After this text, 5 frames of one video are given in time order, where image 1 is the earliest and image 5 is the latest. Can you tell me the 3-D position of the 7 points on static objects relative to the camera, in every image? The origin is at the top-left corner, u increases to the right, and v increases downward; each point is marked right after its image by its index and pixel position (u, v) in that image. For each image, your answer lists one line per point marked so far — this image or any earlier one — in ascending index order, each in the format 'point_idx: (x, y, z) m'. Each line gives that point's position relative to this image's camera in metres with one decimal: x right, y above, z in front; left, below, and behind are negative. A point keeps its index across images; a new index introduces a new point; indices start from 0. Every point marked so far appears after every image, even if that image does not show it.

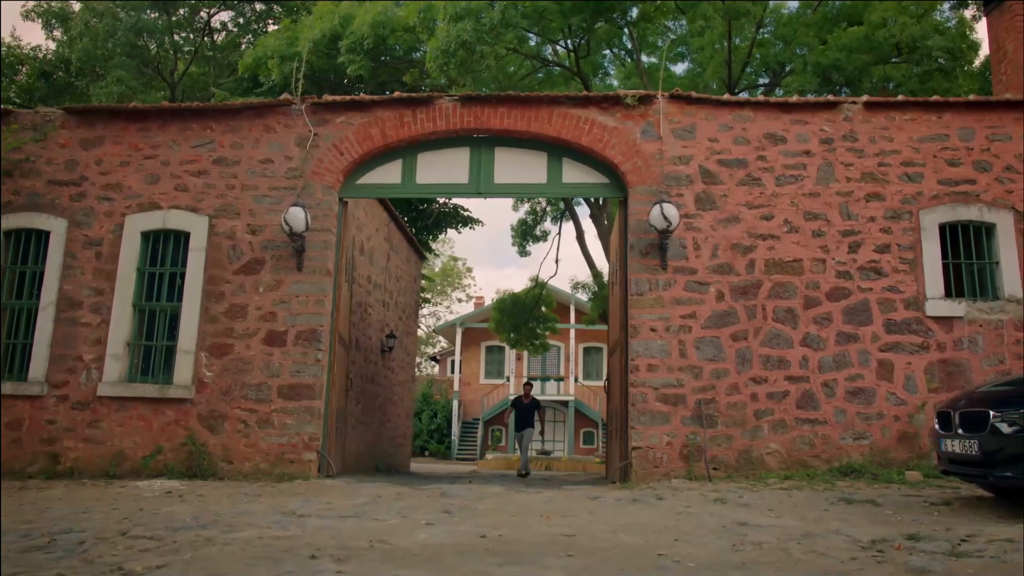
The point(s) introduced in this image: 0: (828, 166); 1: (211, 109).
0: (+3.3, +1.3, +8.1) m
1: (-3.4, +2.0, +8.6) m
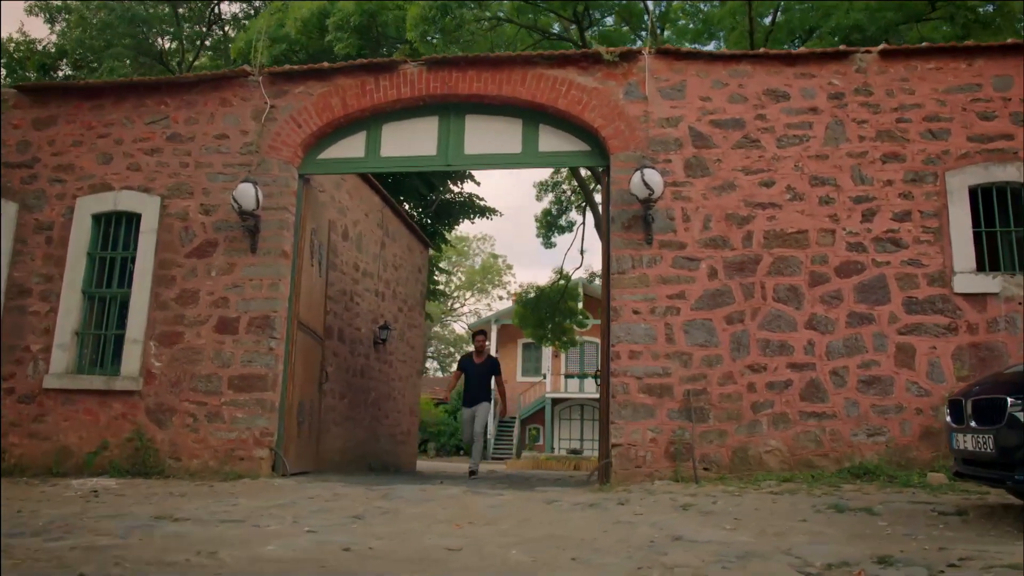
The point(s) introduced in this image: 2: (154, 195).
0: (+3.0, +1.5, +7.1) m
1: (-3.6, +2.2, +8.1) m
2: (-3.7, +1.0, +7.9) m
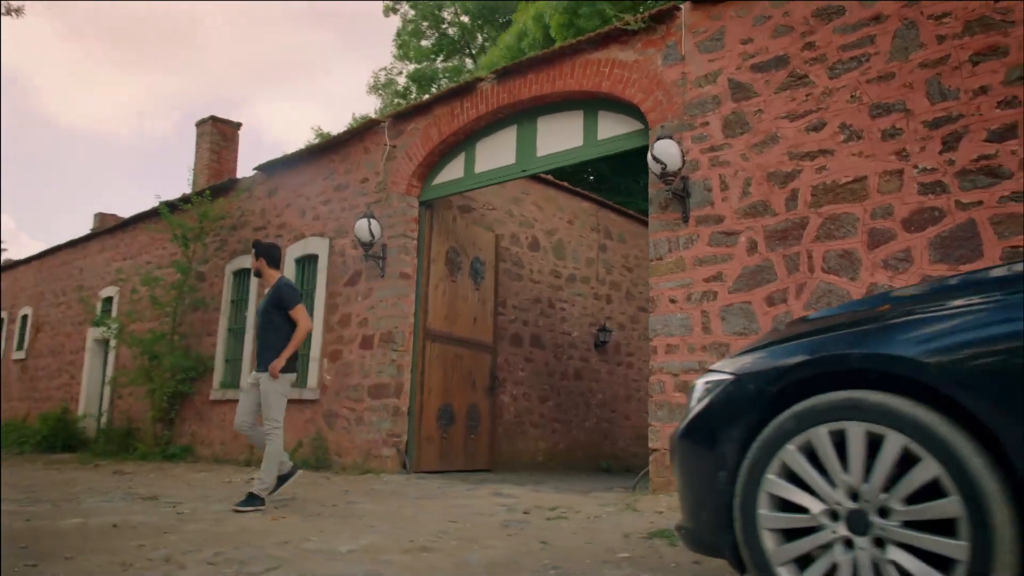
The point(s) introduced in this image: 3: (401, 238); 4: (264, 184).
0: (+2.8, +1.8, +5.3) m
1: (-2.3, +1.8, +9.8) m
2: (-2.3, +0.6, +9.6) m
3: (-1.3, +0.6, +8.8) m
4: (-3.5, +1.5, +10.8) m
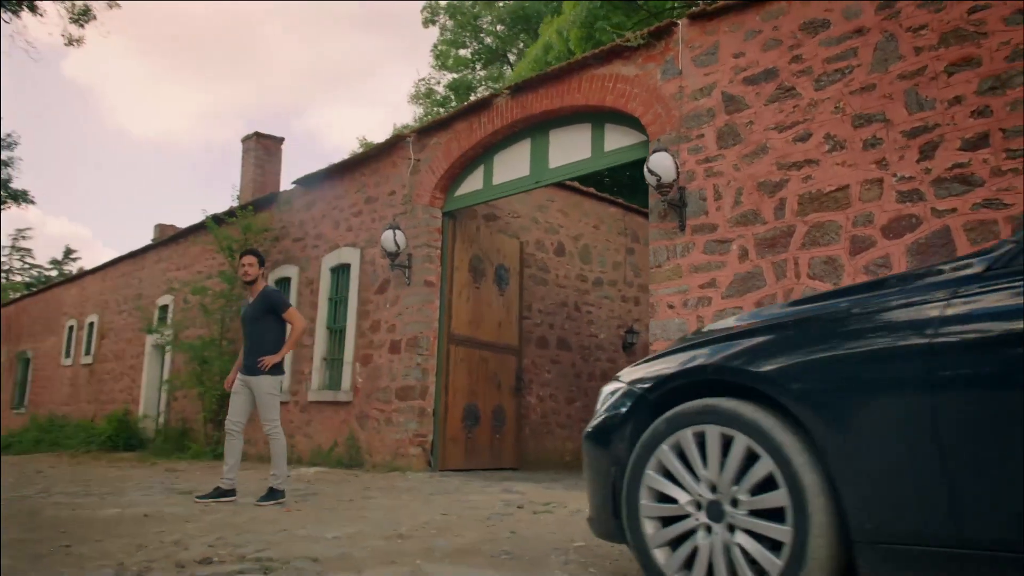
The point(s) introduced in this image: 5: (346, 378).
0: (+2.7, +1.8, +5.5) m
1: (-2.1, +1.7, +10.3) m
2: (-2.0, +0.5, +10.2) m
3: (-1.0, +0.5, +9.3) m
4: (-3.1, +1.3, +11.4) m
5: (-2.1, -1.1, +9.8) m
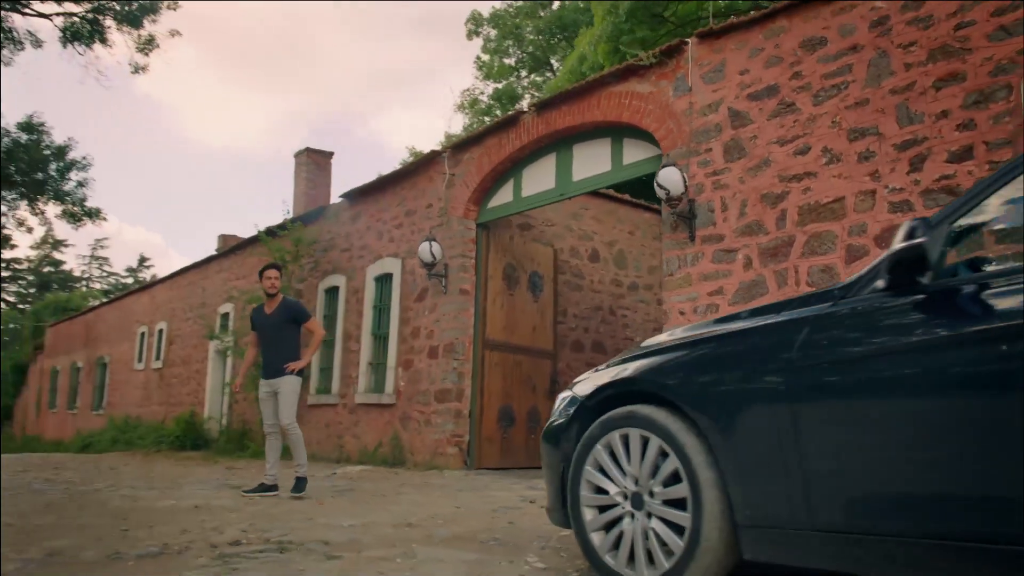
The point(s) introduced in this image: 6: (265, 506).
0: (+2.8, +1.7, +5.7) m
1: (-1.6, +1.6, +10.9) m
2: (-1.6, +0.4, +10.7) m
3: (-0.7, +0.4, +9.8) m
4: (-2.6, +1.2, +12.1) m
5: (-1.7, -1.3, +10.4) m
6: (-1.7, -1.5, +5.3) m
